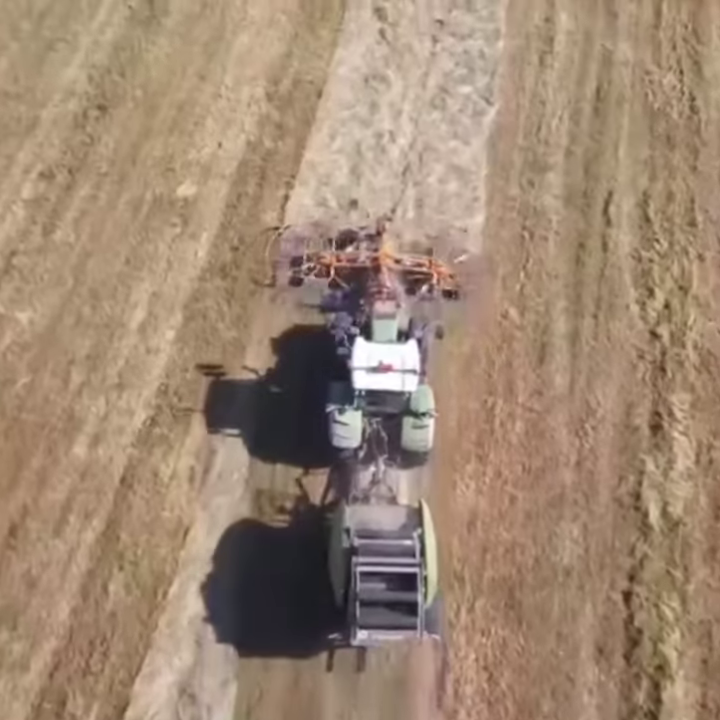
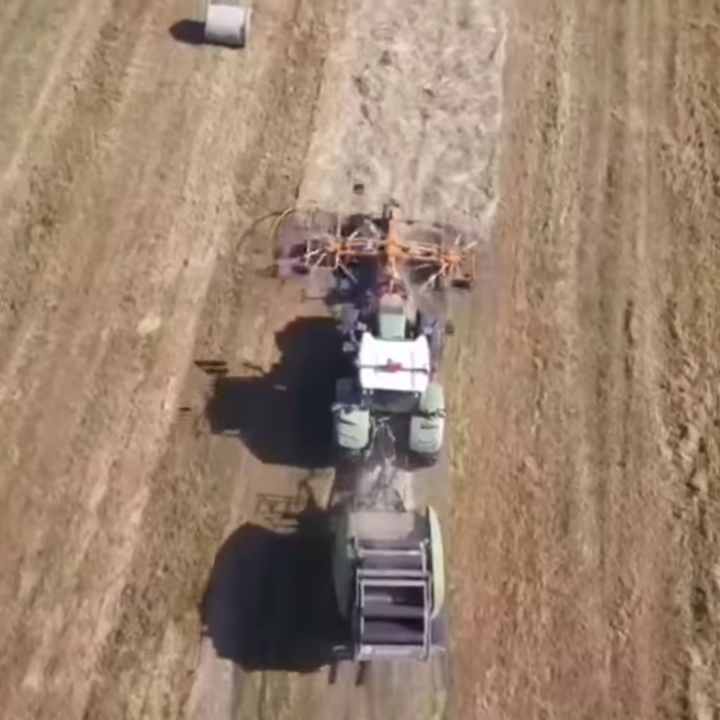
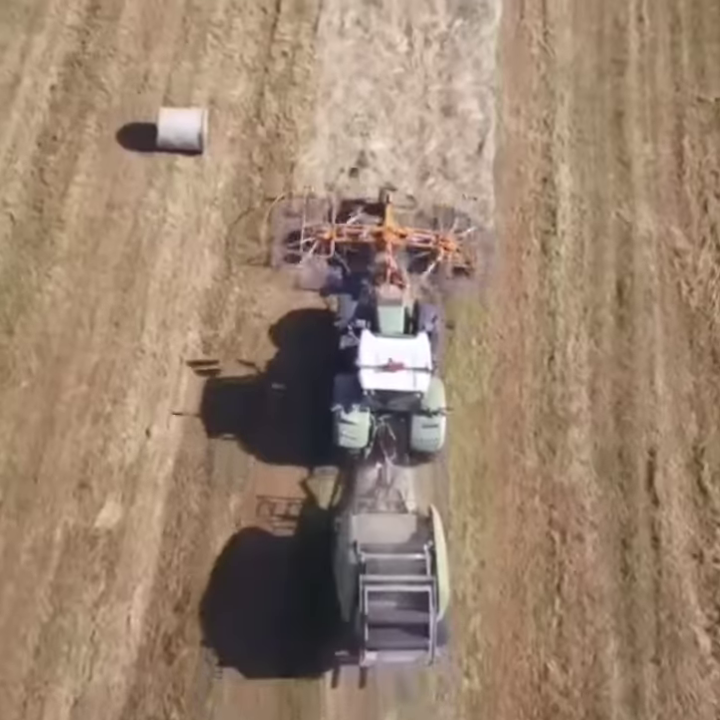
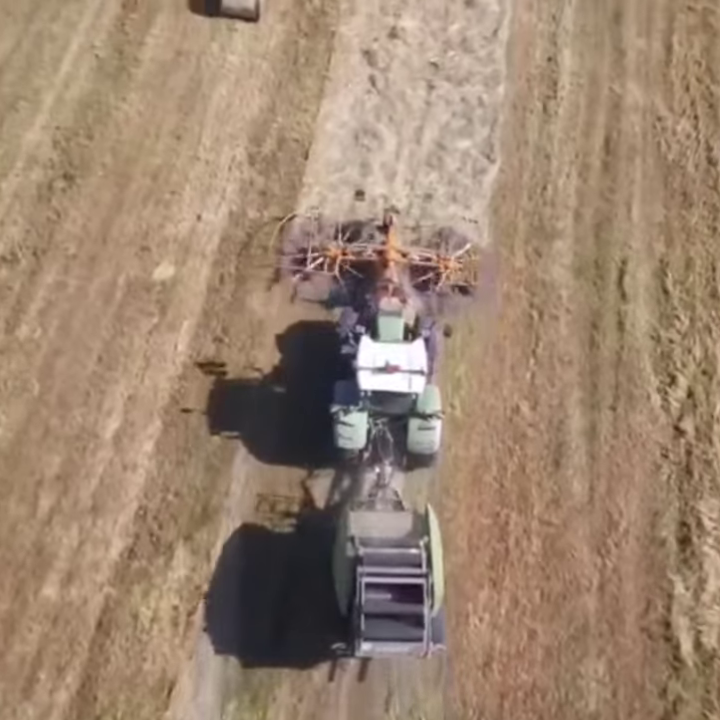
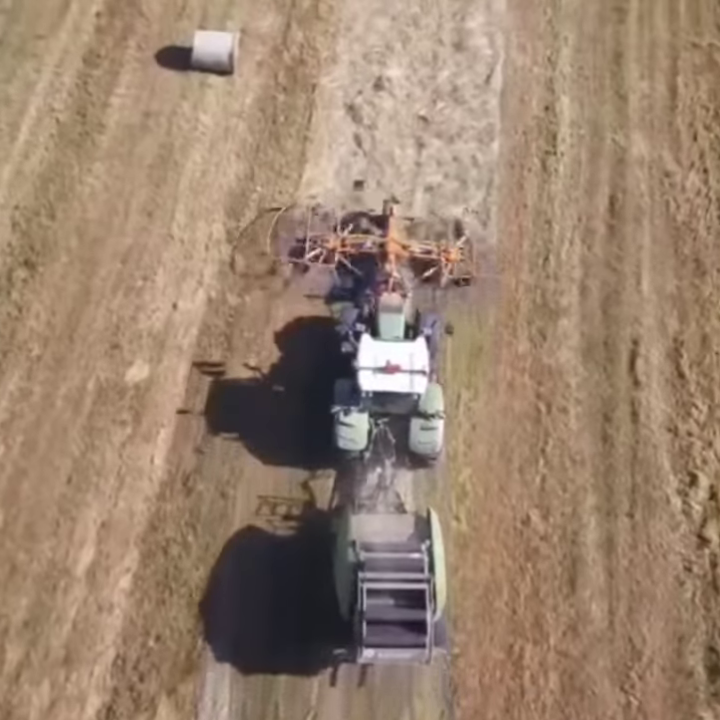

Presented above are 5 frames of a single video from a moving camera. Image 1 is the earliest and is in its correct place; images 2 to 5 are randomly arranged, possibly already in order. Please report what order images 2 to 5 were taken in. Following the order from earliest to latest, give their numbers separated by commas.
4, 2, 5, 3
